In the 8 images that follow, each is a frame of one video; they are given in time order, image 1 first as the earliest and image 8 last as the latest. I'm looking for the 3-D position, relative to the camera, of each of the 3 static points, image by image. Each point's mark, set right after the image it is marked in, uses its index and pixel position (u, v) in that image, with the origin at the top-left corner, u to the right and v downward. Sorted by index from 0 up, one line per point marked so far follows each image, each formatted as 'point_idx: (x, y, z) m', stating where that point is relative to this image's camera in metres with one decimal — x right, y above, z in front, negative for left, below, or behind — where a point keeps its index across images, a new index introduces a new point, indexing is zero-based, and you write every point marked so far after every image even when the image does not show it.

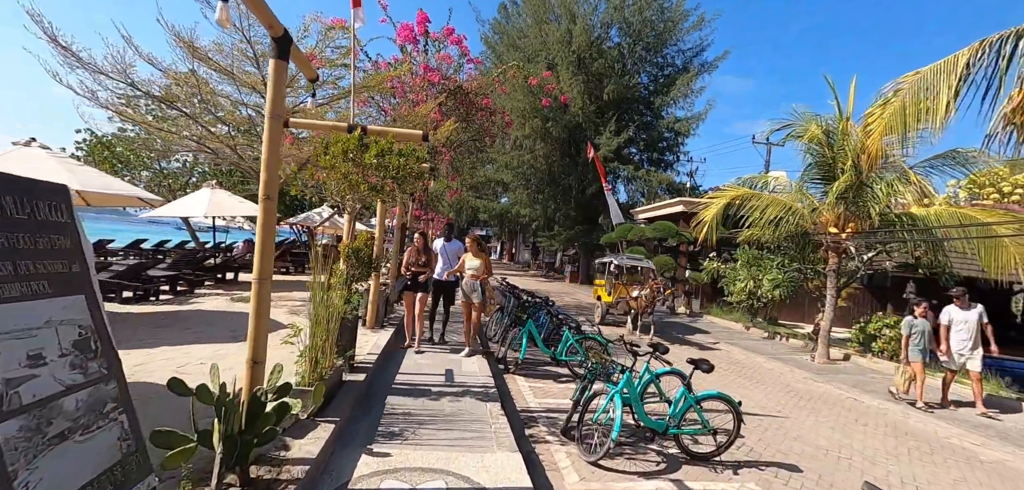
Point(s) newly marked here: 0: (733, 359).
0: (+4.4, -2.3, +10.9) m
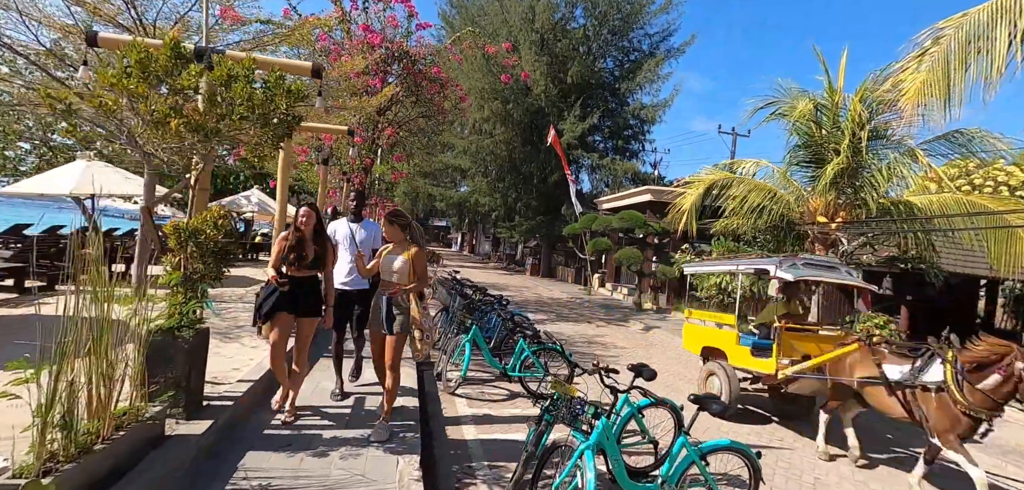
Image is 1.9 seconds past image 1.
0: (+3.5, -2.1, +9.6) m
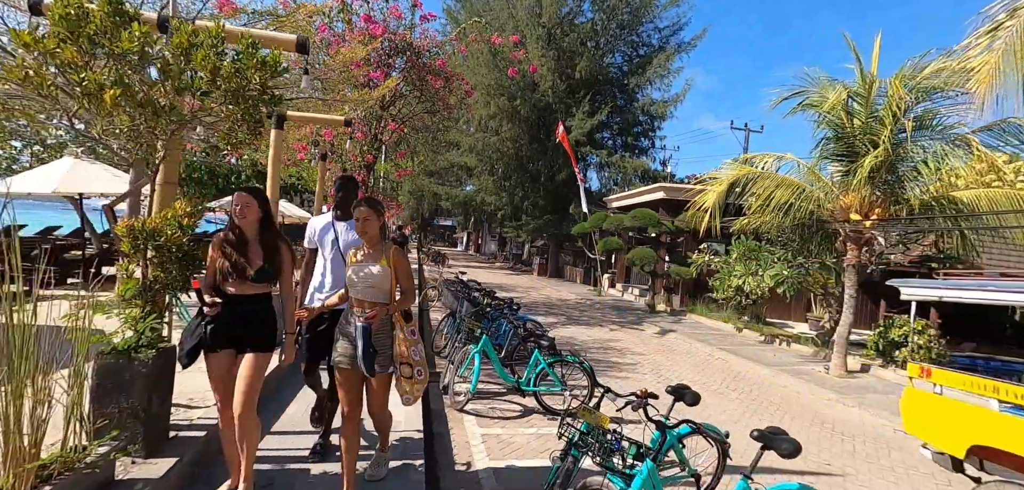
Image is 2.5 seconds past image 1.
0: (+3.7, -2.1, +9.0) m
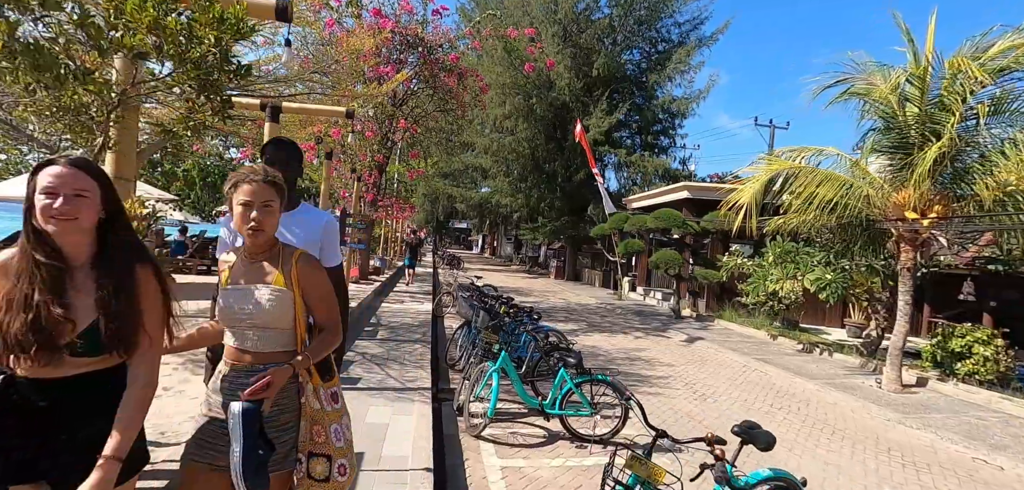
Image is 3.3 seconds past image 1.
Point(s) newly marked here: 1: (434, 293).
0: (+4.0, -2.1, +8.3) m
1: (-2.2, -1.3, +15.0) m
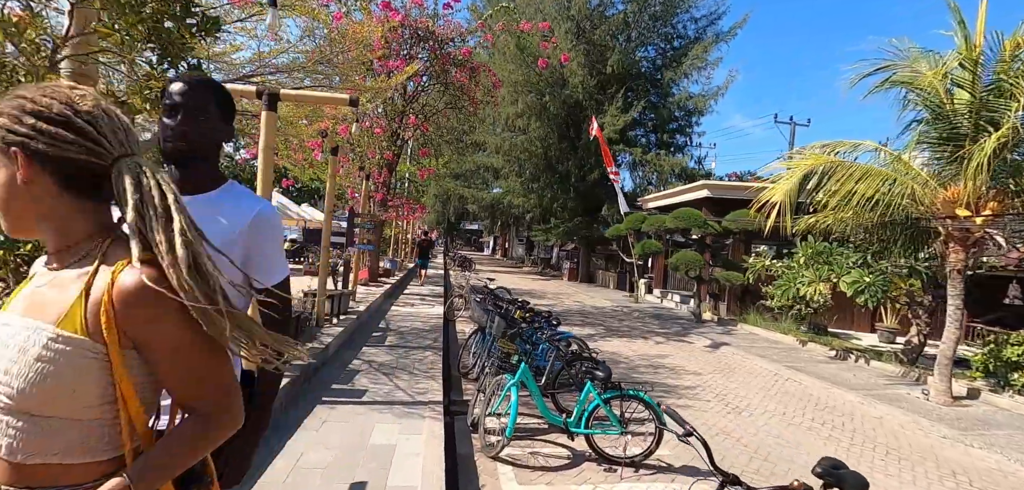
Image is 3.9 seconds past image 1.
0: (+4.2, -2.2, +7.7) m
1: (-1.8, -1.4, +14.6) m
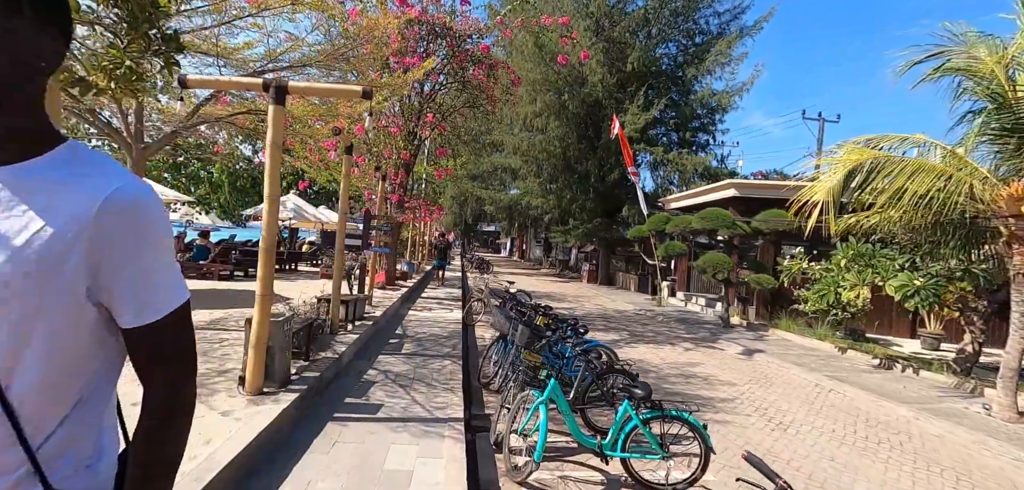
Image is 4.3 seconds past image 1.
0: (+4.5, -2.2, +7.1) m
1: (-1.3, -1.4, +14.2) m
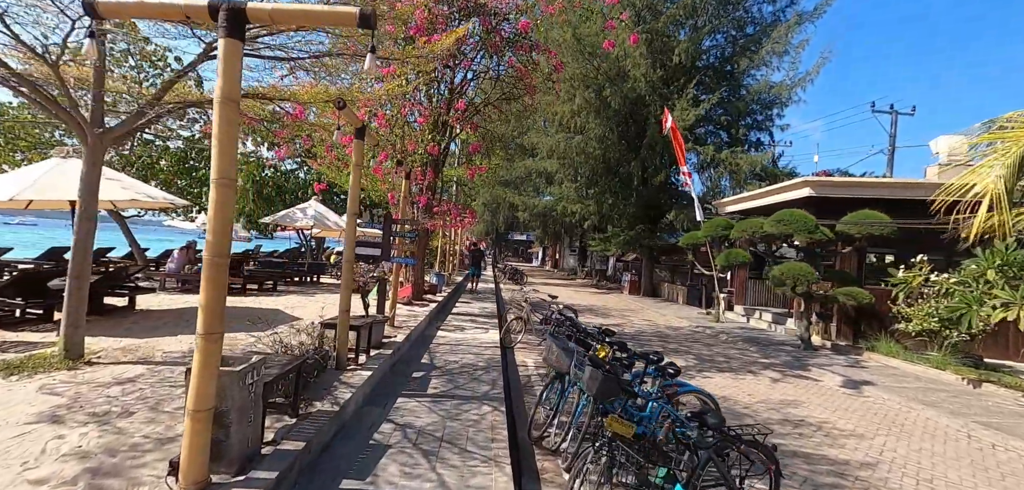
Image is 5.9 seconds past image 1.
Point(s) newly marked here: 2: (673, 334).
0: (+5.1, -2.2, +5.1) m
1: (-0.3, -1.6, +12.5) m
2: (+4.3, -2.3, +14.2) m
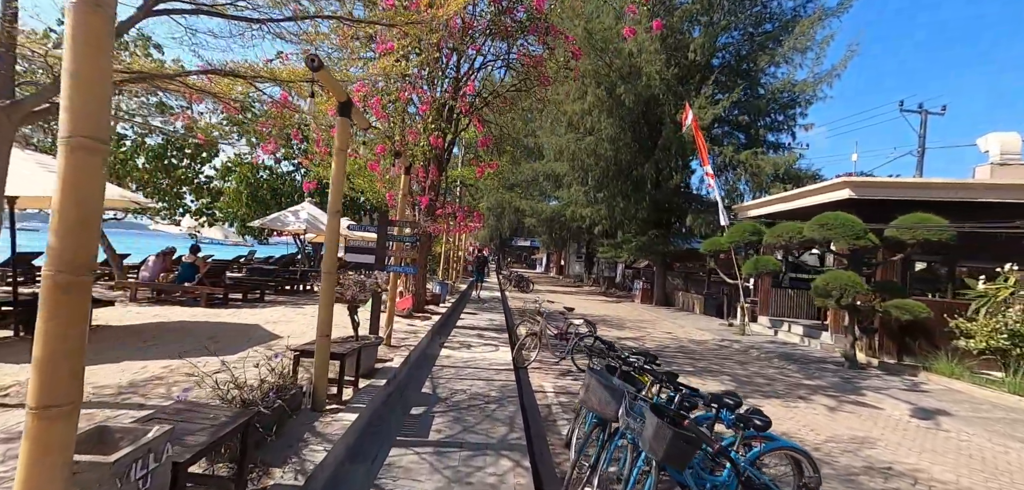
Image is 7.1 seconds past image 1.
0: (+5.3, -2.3, +3.8) m
1: (0.0, -1.8, +11.2) m
2: (+4.5, -2.5, +13.0) m
